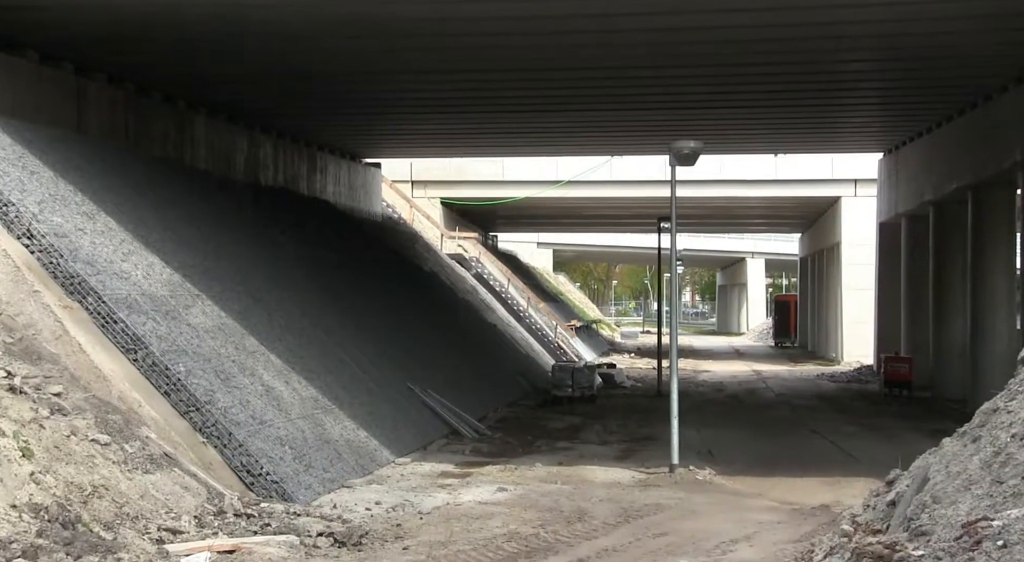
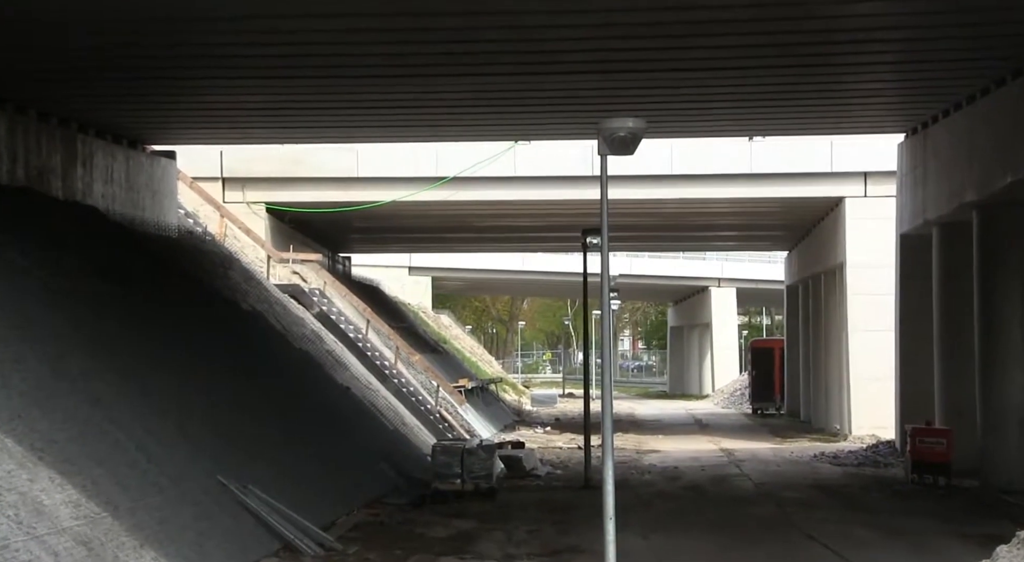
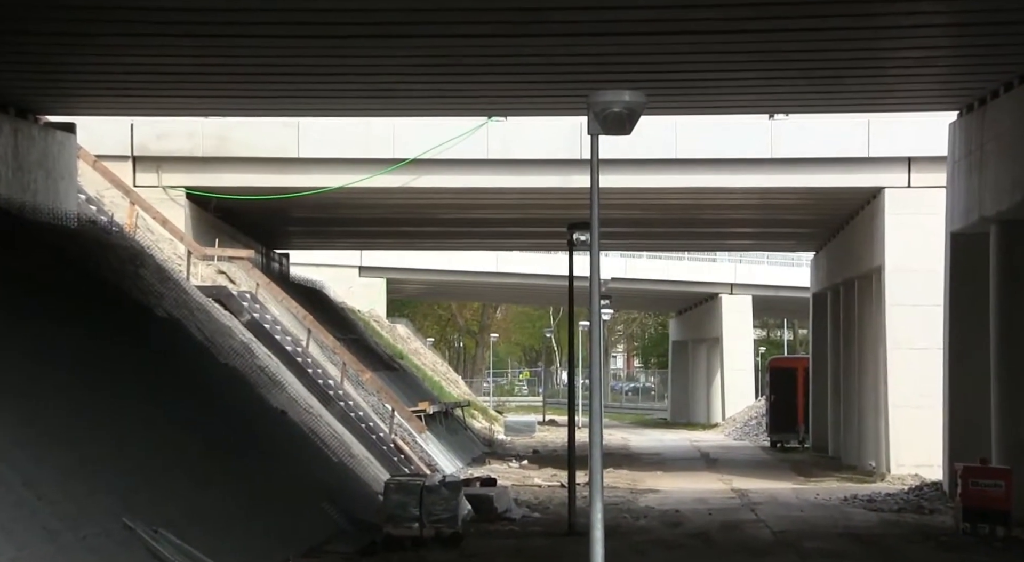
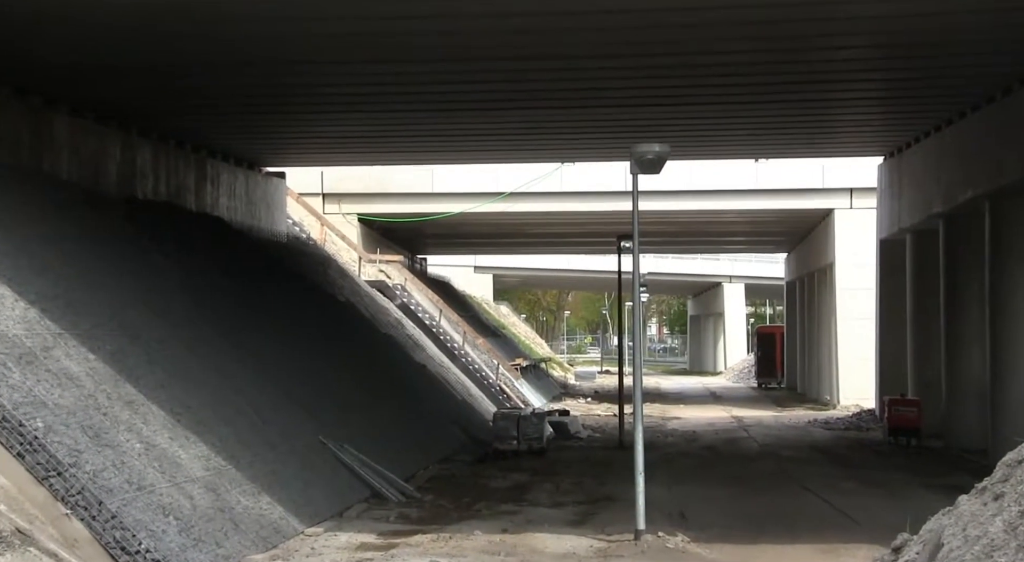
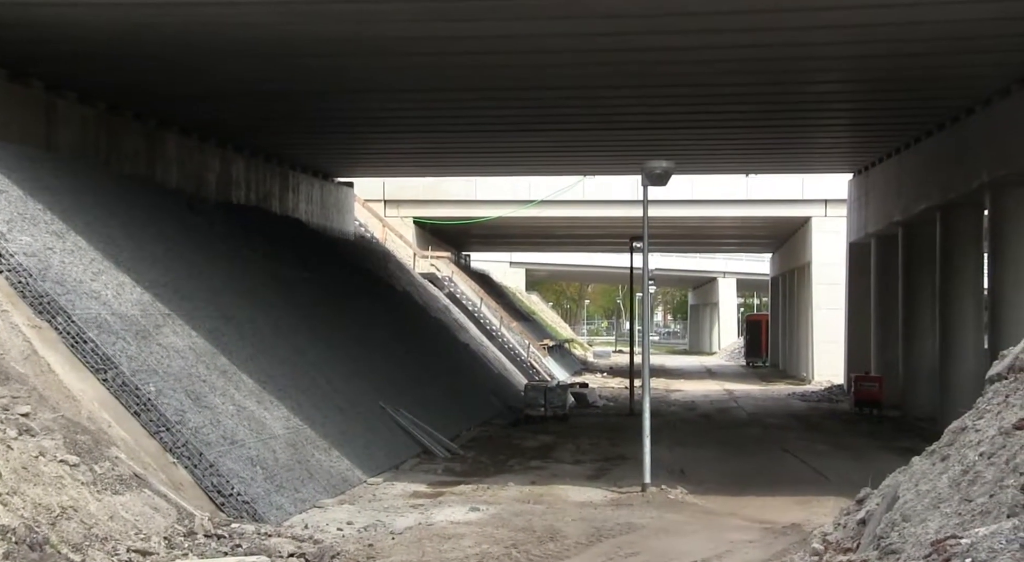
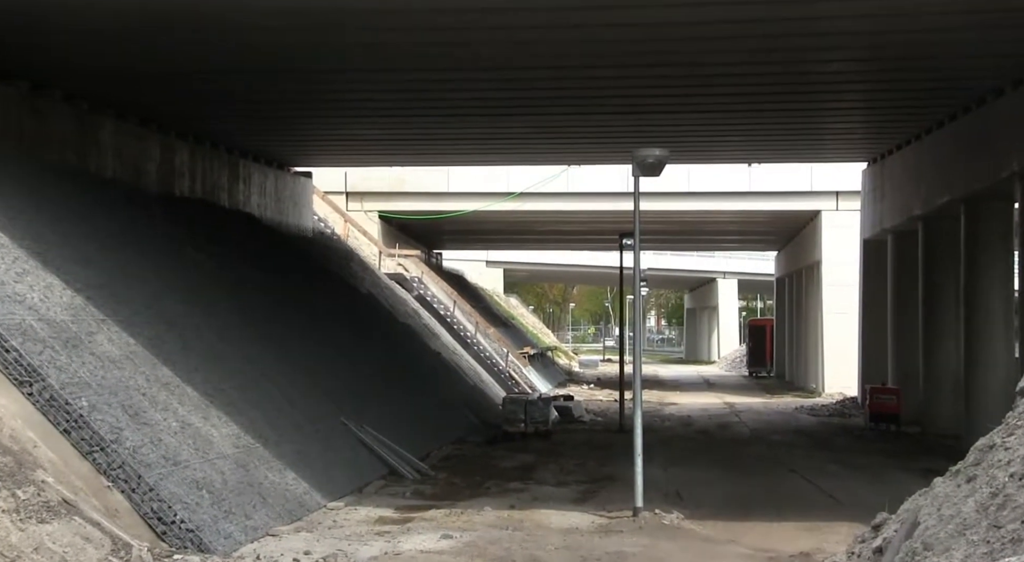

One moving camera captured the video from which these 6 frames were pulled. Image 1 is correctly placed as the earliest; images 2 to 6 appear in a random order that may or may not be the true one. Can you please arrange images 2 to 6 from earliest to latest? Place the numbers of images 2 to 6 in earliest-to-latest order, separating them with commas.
5, 6, 4, 2, 3
